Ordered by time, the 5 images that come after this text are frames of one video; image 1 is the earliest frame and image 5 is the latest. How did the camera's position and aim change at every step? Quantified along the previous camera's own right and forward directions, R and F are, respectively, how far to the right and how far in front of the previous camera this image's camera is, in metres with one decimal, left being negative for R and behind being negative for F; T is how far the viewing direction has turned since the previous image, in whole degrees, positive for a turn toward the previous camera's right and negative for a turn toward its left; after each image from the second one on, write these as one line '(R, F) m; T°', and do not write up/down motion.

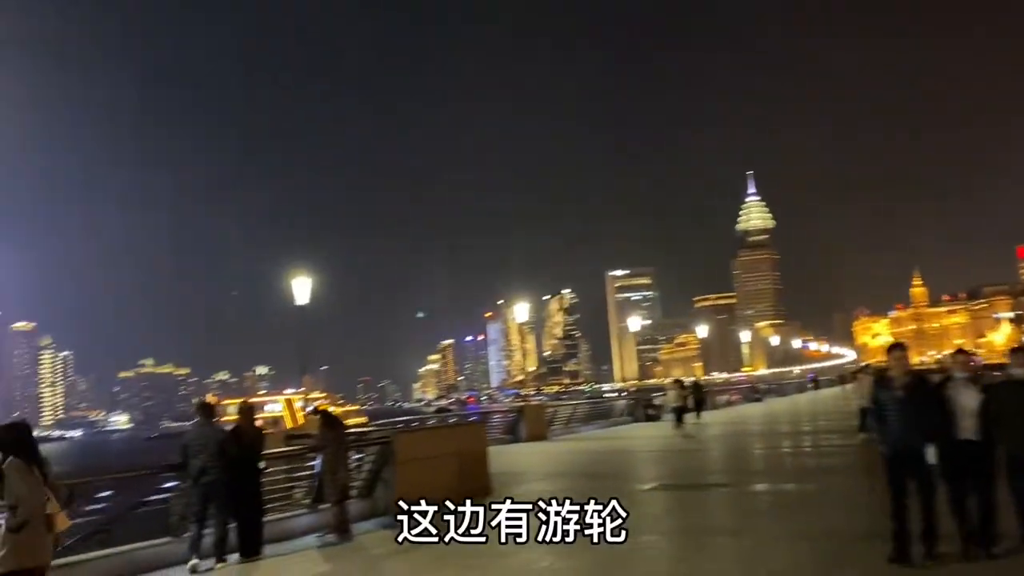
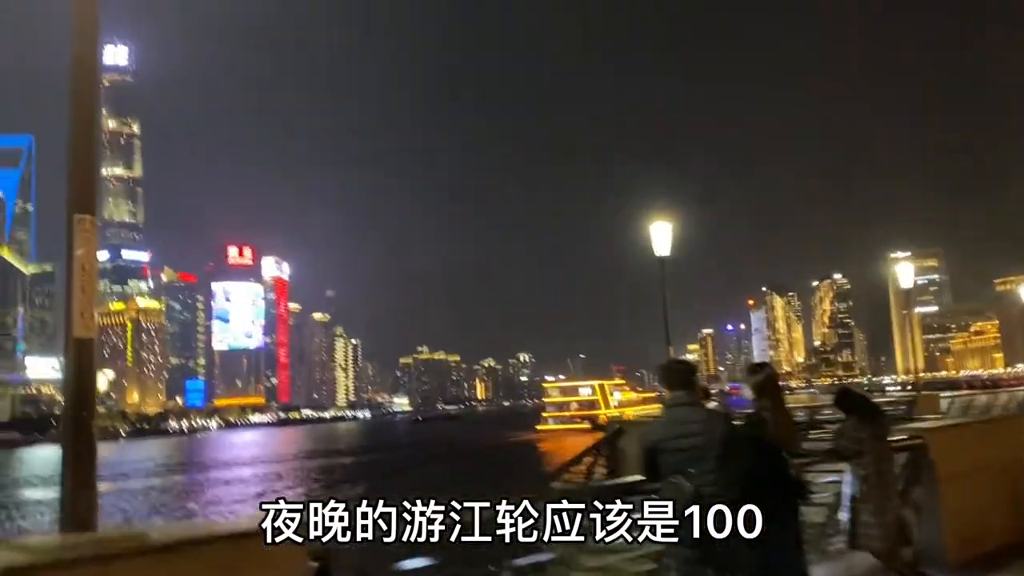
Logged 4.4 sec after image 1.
(-2.8, +4.2) m; -17°
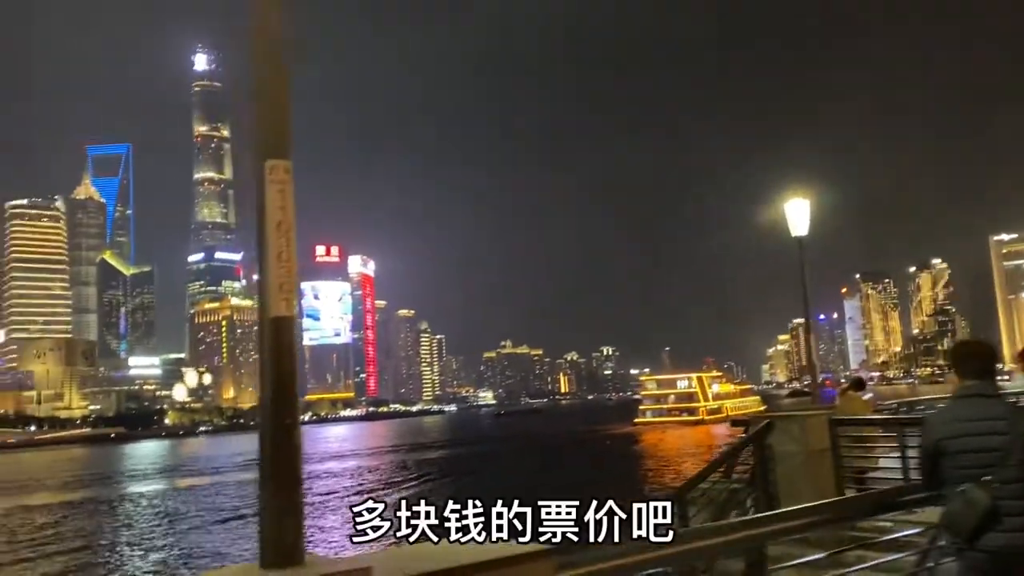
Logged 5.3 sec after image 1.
(-0.7, +0.8) m; -5°
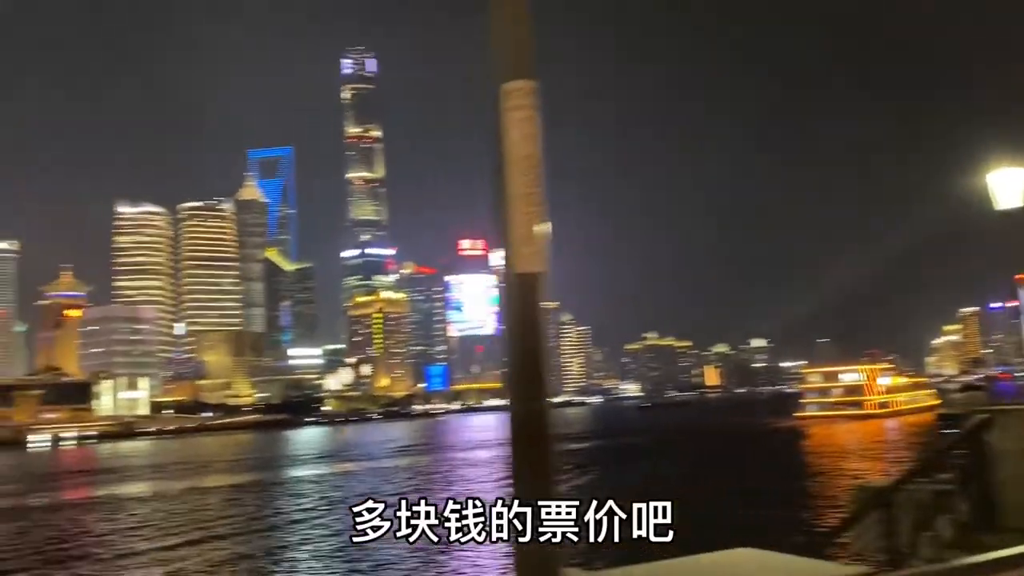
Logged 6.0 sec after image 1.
(-0.4, +0.5) m; -9°
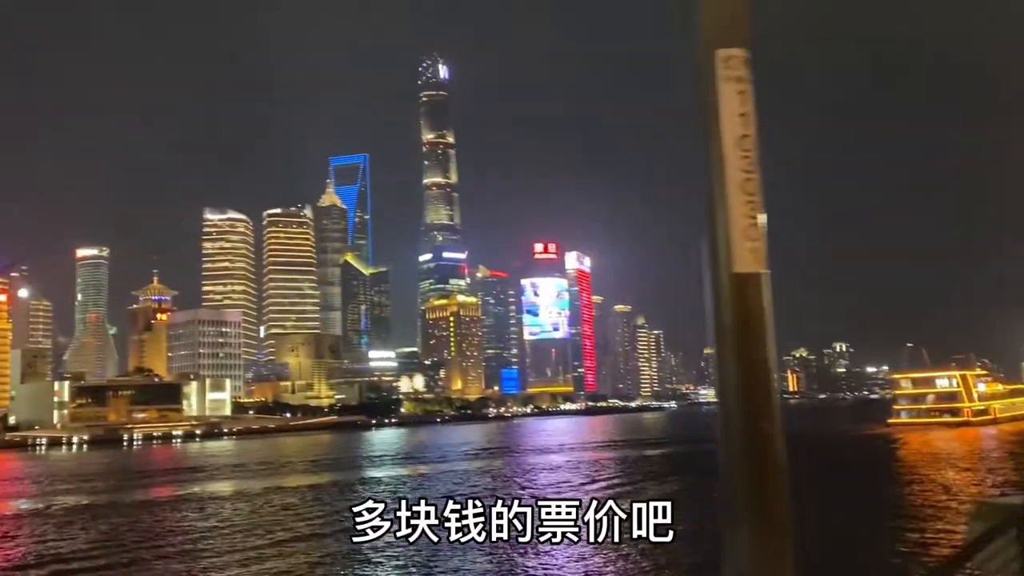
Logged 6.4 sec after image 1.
(-0.1, +0.4) m; -5°
